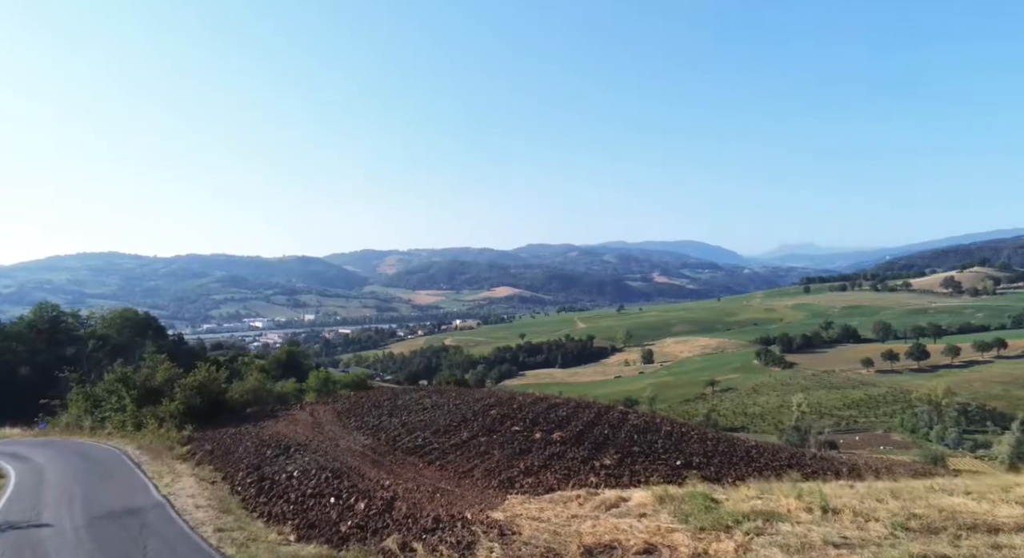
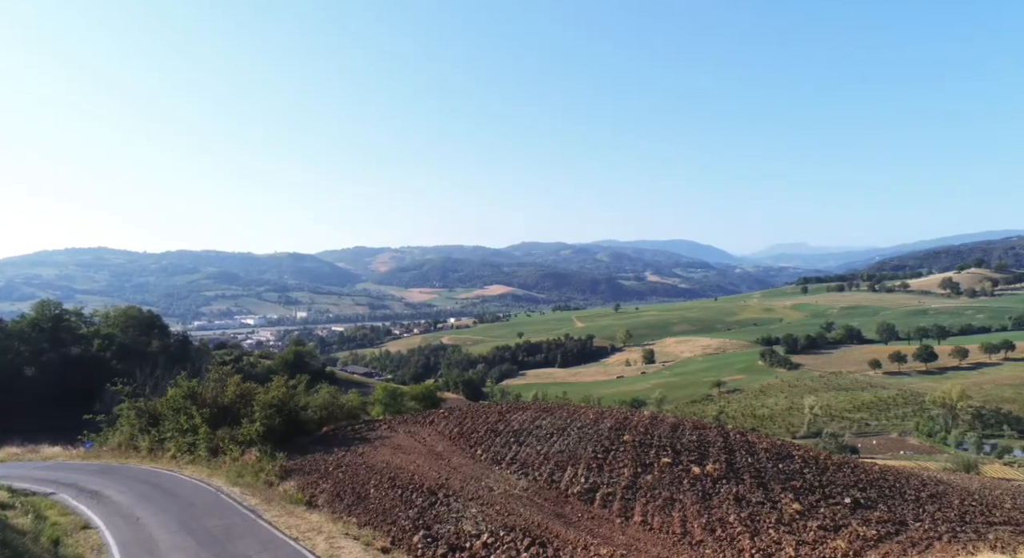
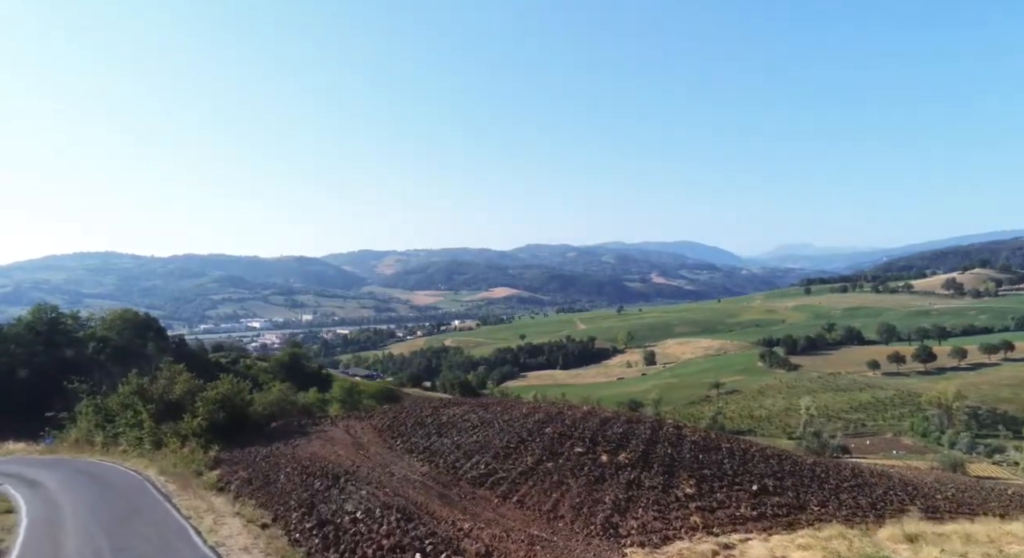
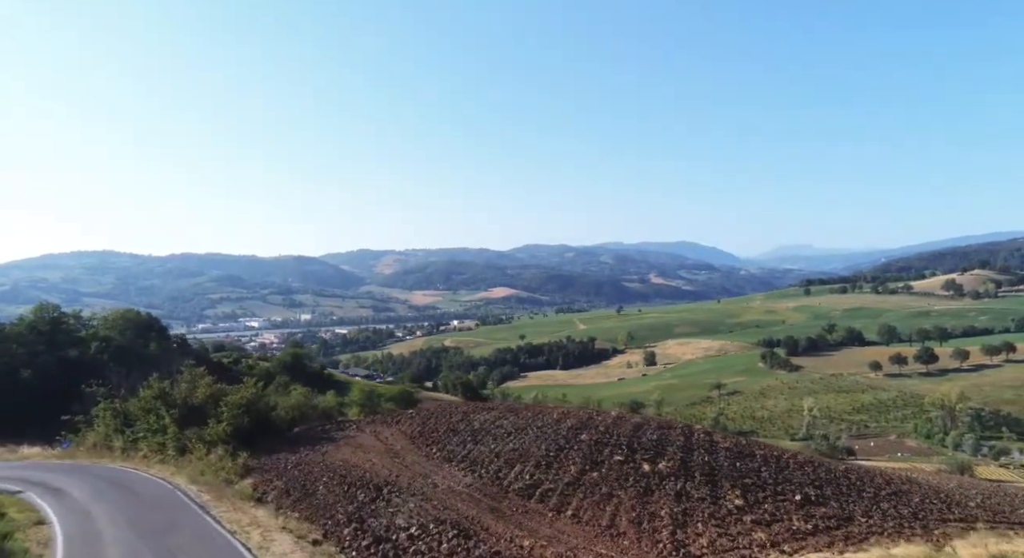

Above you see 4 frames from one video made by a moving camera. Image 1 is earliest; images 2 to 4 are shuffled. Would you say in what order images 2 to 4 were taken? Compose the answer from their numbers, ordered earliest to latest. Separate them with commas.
3, 4, 2
